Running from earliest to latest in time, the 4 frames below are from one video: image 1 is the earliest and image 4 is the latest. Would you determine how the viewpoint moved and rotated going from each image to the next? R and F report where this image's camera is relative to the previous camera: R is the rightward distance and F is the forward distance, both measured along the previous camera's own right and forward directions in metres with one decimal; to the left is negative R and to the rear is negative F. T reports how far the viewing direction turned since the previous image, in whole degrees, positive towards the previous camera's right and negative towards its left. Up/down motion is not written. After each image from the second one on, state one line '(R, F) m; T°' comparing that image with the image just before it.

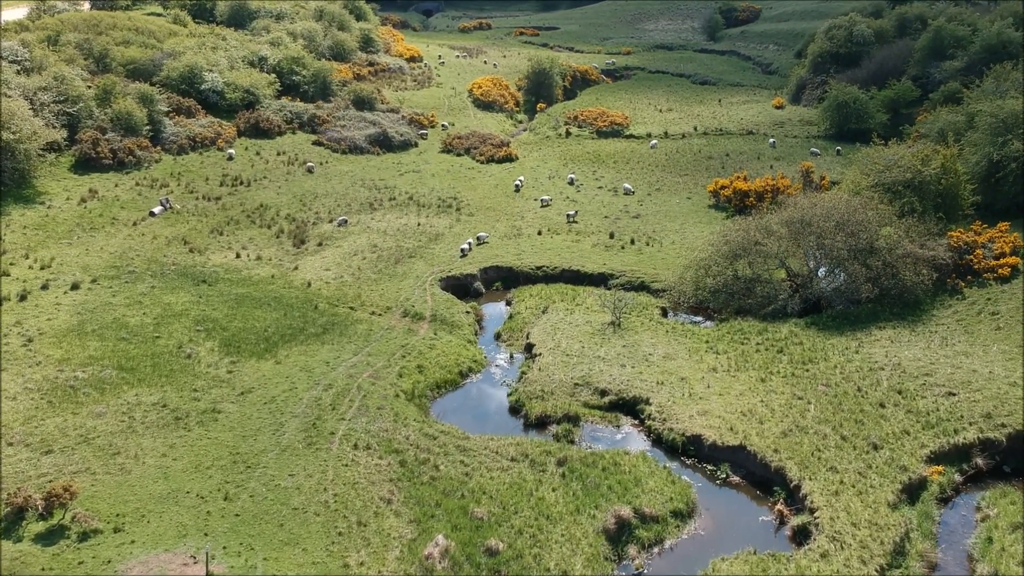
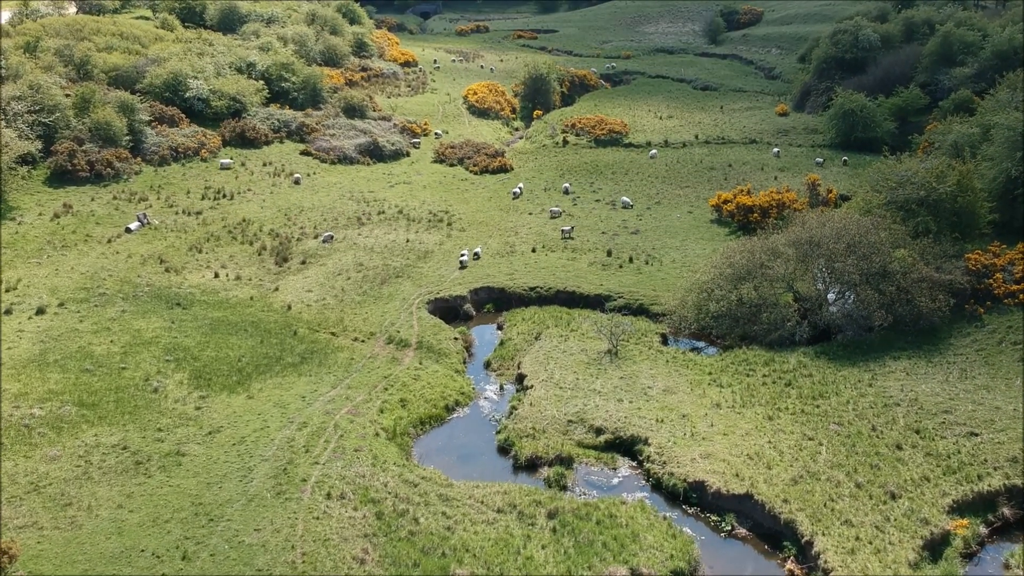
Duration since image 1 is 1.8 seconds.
(+0.4, +1.8) m; 0°
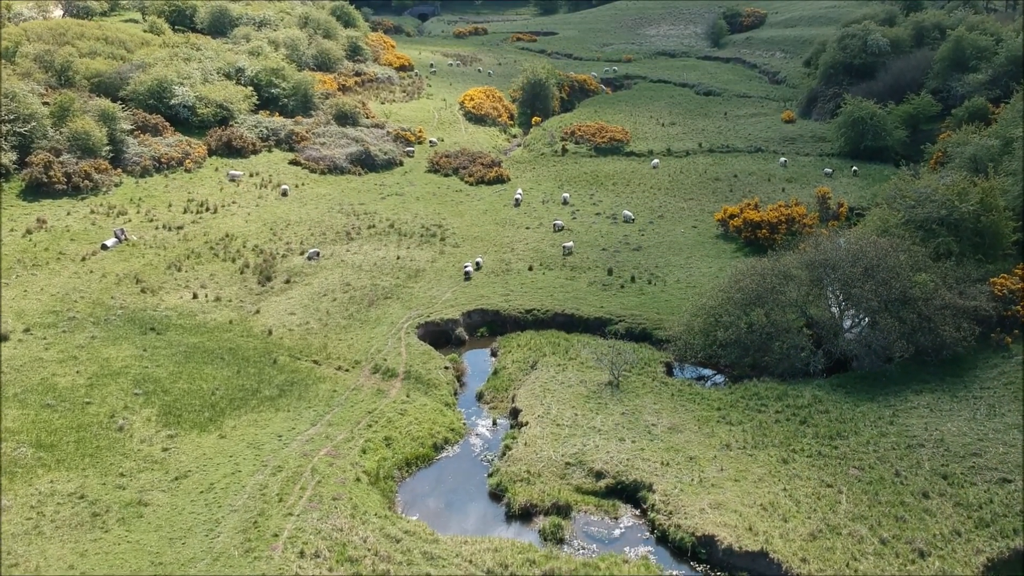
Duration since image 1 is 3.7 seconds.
(+0.2, +1.9) m; 0°
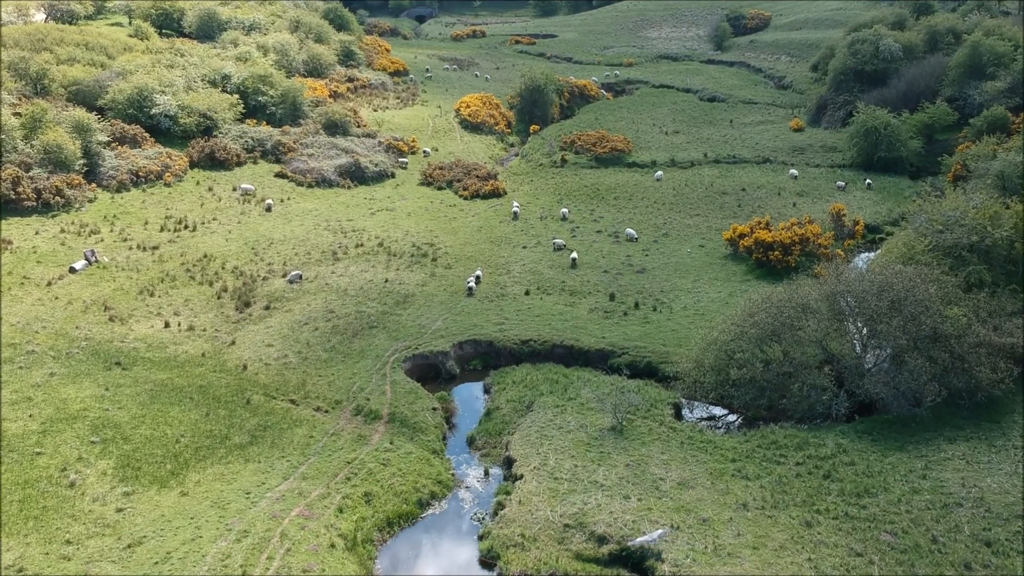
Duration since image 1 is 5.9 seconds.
(+0.2, +2.3) m; 0°
